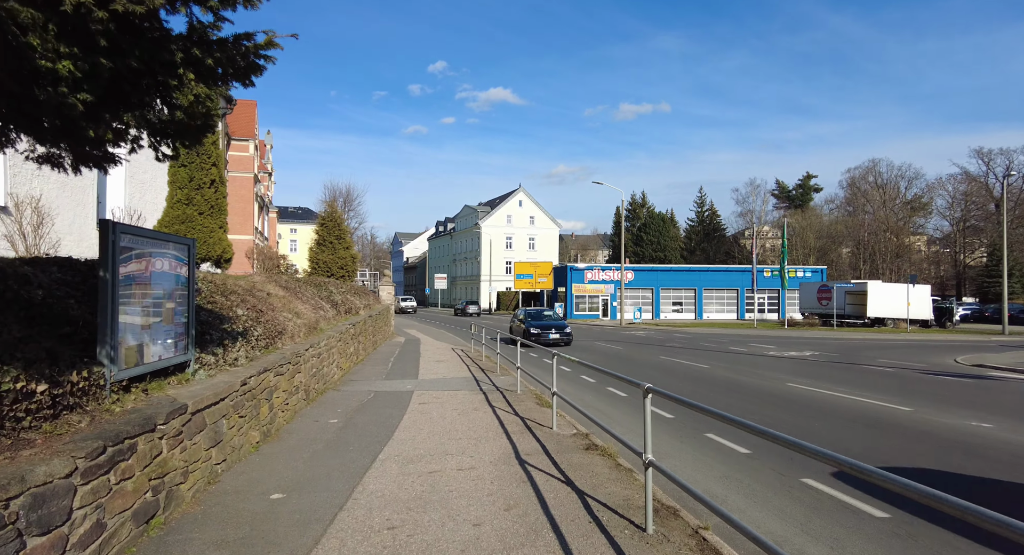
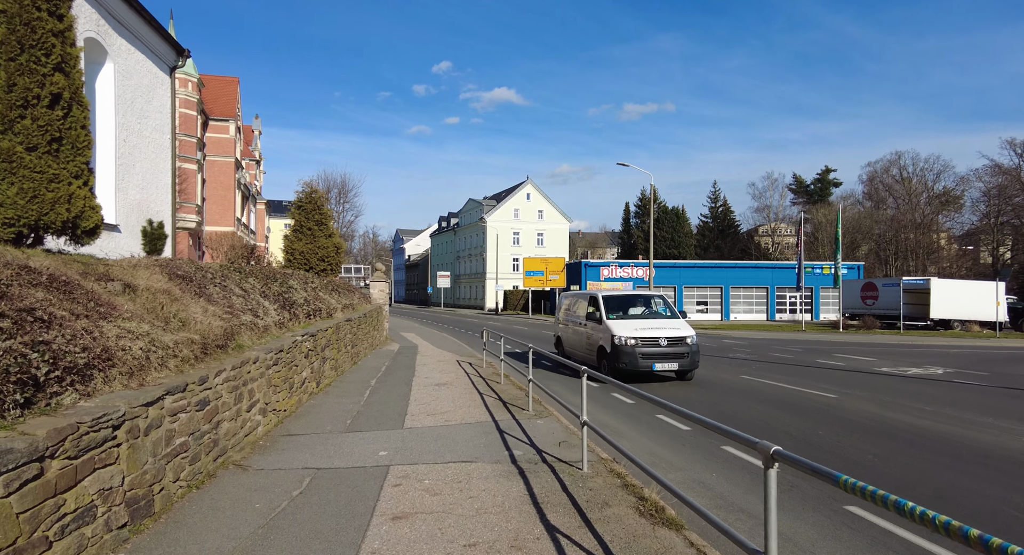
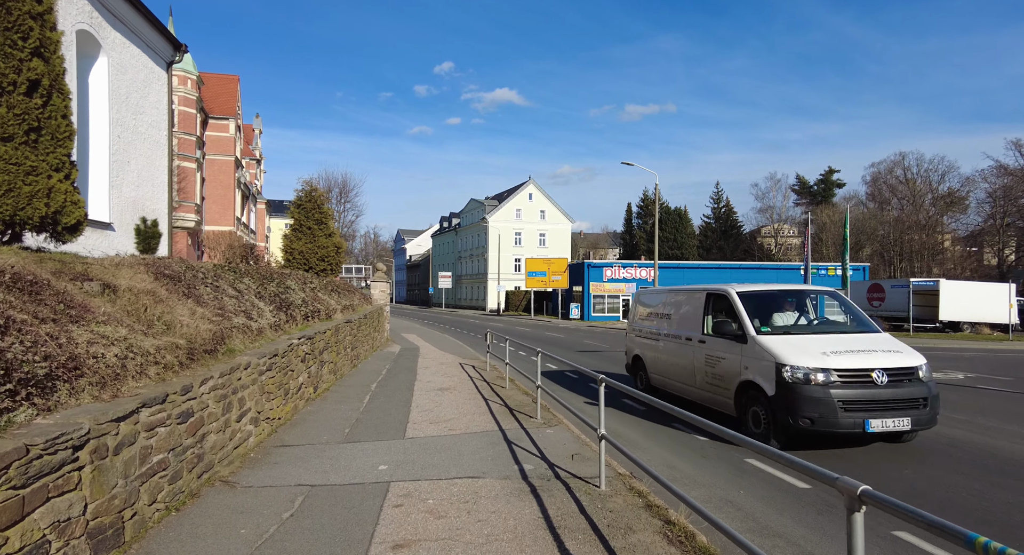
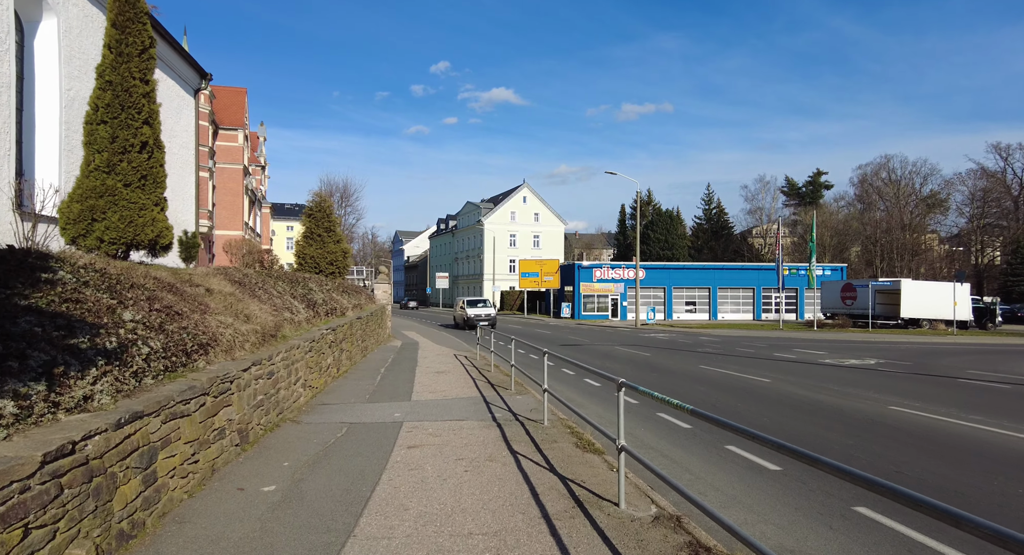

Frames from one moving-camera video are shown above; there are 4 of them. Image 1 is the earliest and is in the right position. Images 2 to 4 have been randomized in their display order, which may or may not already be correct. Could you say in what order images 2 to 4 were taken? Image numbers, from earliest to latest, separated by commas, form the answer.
4, 2, 3
